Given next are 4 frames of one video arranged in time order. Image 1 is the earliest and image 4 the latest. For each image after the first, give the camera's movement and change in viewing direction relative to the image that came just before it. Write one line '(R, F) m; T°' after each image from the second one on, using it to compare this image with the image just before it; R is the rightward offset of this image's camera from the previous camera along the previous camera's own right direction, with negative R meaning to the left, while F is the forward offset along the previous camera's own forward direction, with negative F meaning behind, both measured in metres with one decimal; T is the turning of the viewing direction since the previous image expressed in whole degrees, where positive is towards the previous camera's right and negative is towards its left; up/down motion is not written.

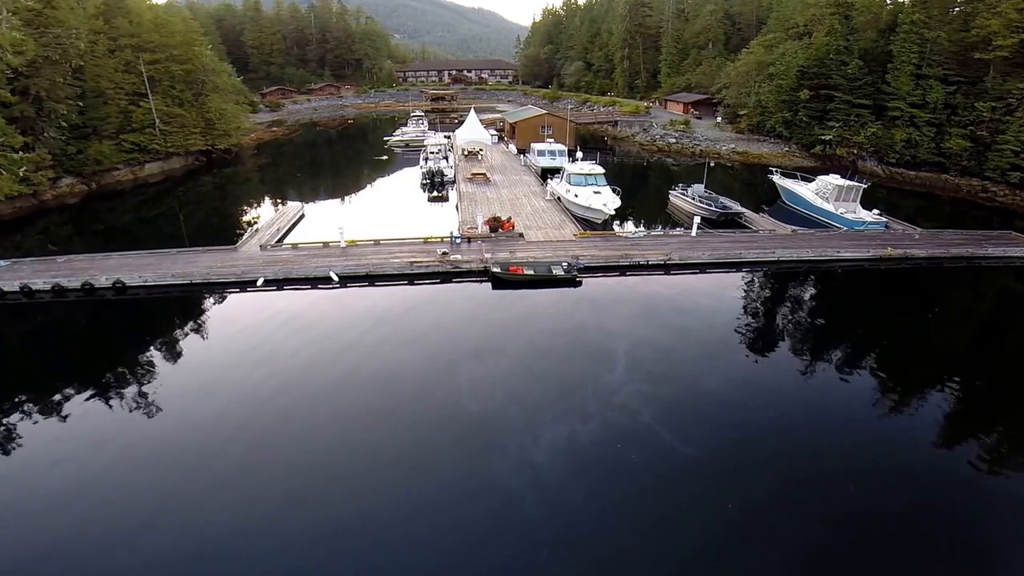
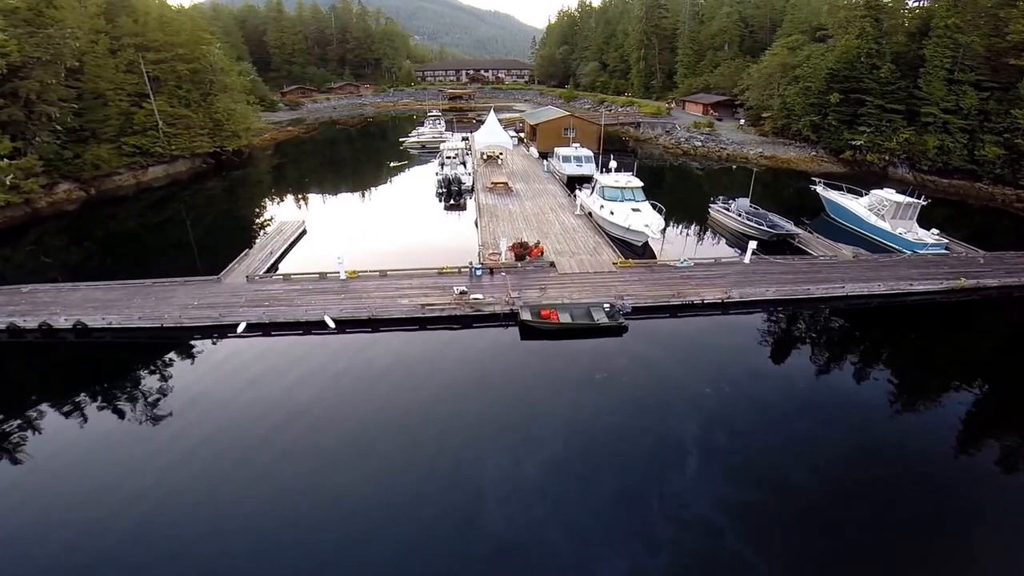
(-0.5, +2.1) m; -2°
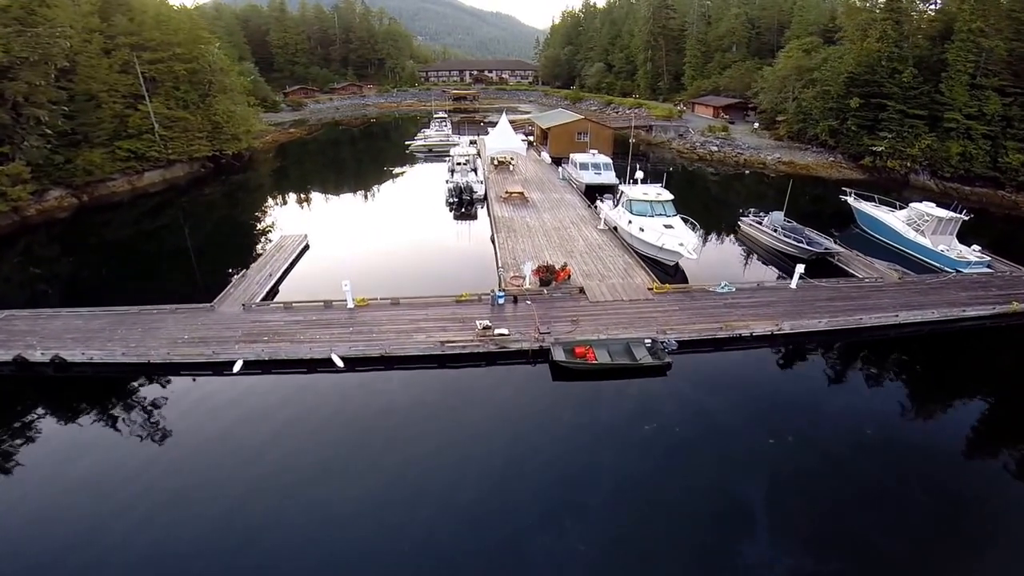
(-0.6, +1.3) m; 0°
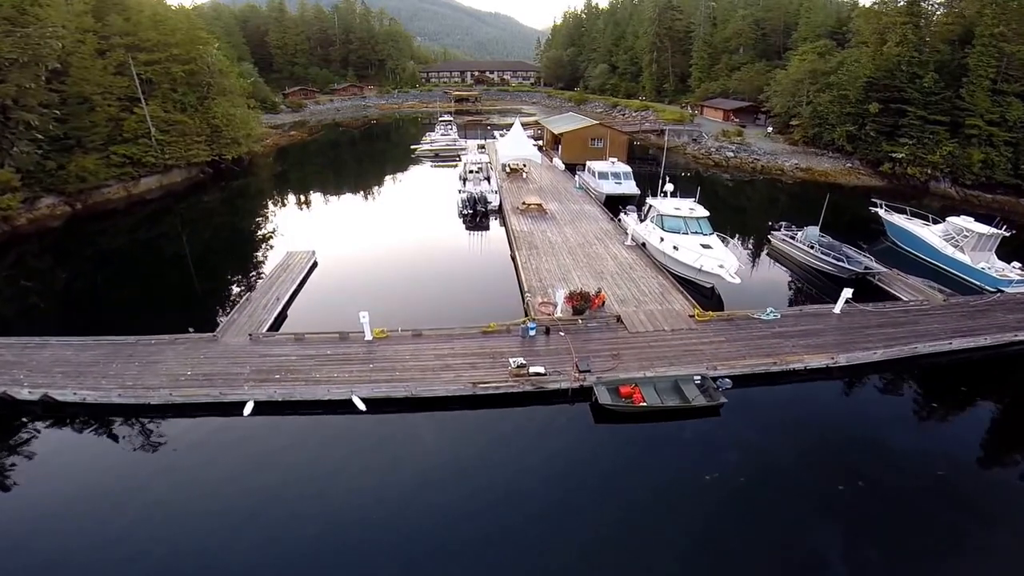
(-0.7, +1.2) m; 0°
